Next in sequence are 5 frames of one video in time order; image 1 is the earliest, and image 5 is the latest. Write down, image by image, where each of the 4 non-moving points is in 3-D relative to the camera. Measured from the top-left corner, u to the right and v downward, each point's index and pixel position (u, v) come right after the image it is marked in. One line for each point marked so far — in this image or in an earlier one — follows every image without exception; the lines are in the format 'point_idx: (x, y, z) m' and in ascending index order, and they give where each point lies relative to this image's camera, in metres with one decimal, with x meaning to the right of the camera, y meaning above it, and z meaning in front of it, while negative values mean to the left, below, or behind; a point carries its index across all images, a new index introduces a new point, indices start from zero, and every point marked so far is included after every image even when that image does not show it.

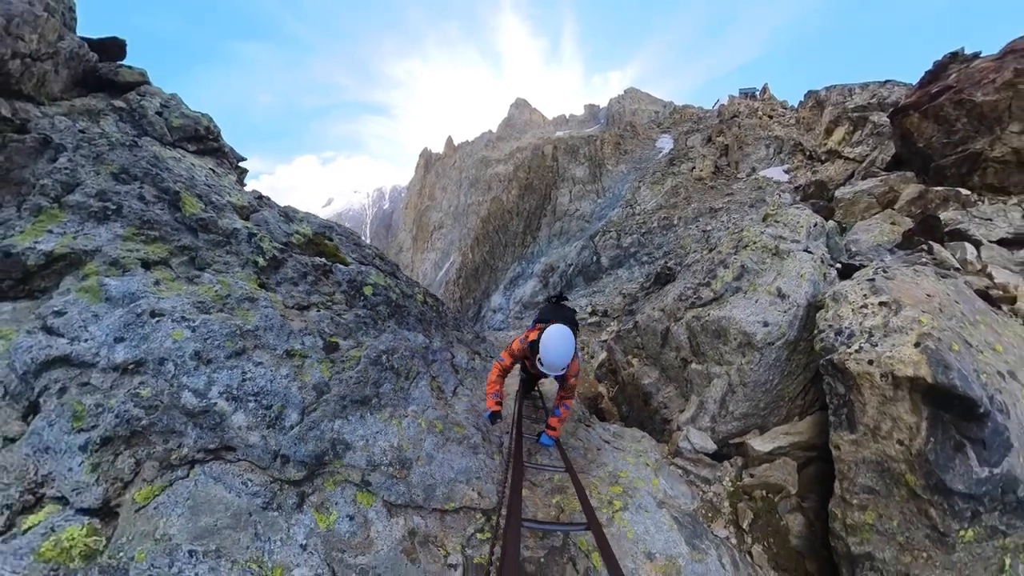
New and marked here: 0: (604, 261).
0: (+3.2, +1.2, +16.4) m
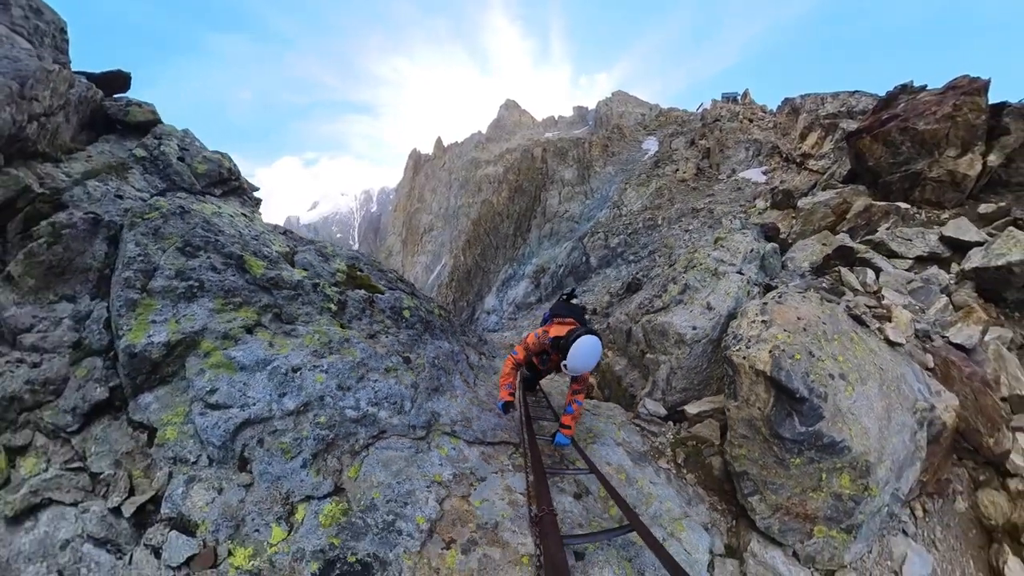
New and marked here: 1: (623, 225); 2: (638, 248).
0: (+2.9, +1.1, +17.6) m
1: (+4.1, +2.5, +18.2) m
2: (+4.4, +1.5, +16.8) m
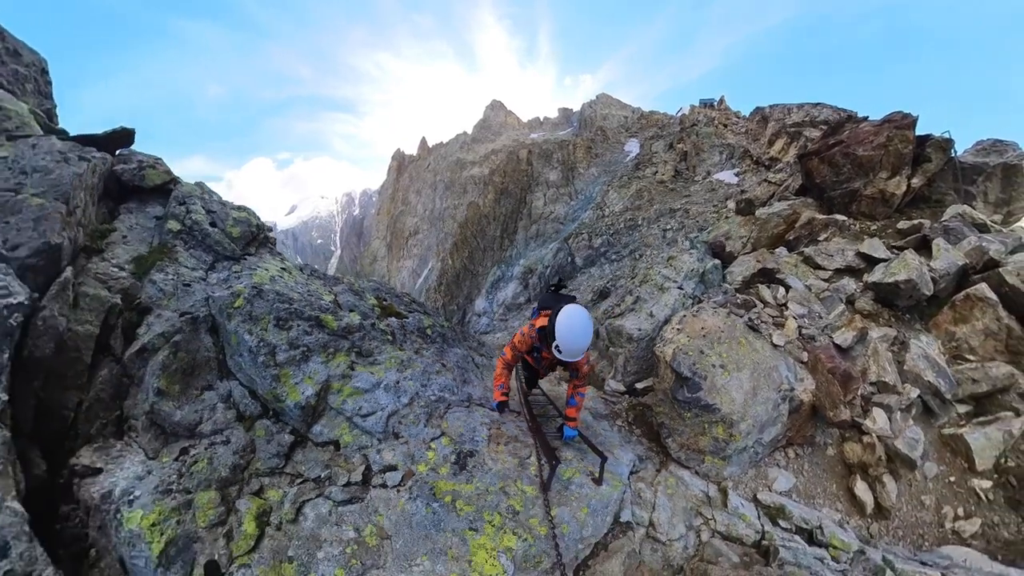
0: (+2.6, +1.0, +19.3) m
1: (+3.7, +2.4, +19.9) m
2: (+4.0, +1.4, +18.6) m
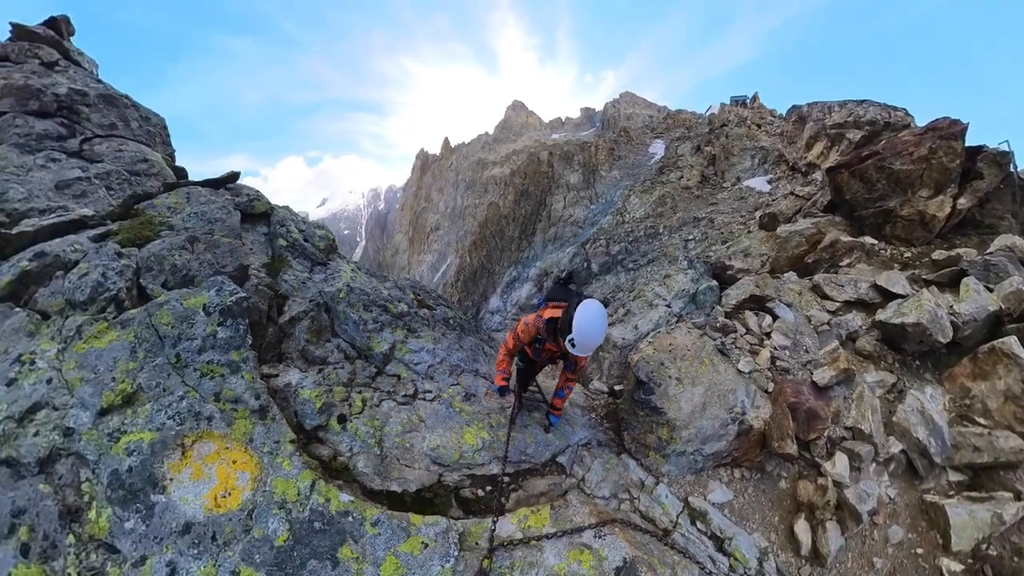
0: (+3.0, +0.8, +19.8) m
1: (+4.2, +2.2, +20.4) m
2: (+4.5, +1.2, +19.0) m
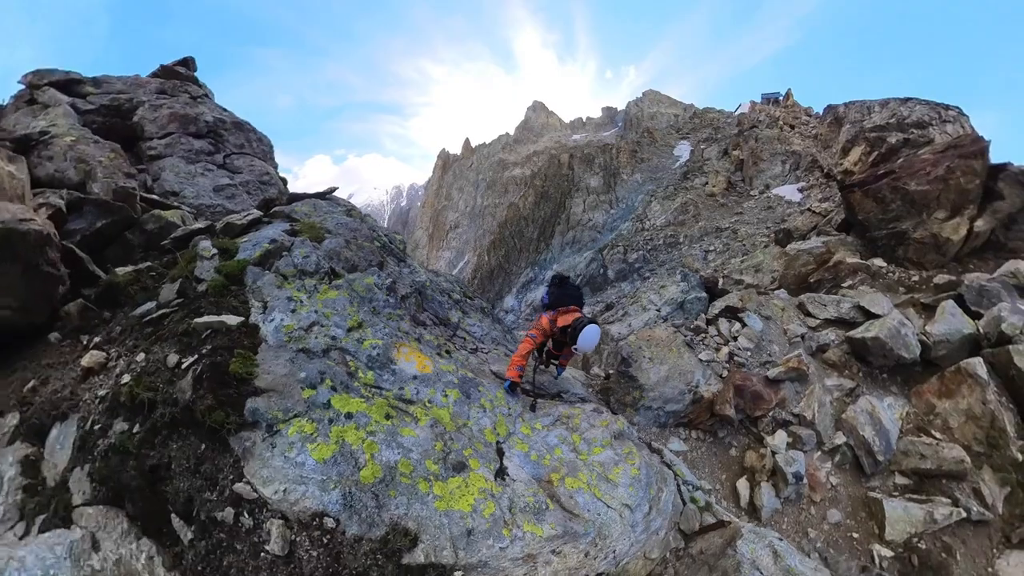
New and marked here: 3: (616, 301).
0: (+3.9, +0.4, +21.2) m
1: (+5.2, +1.8, +21.7) m
2: (+5.3, +0.8, +20.3) m
3: (+3.8, -0.7, +19.0) m
